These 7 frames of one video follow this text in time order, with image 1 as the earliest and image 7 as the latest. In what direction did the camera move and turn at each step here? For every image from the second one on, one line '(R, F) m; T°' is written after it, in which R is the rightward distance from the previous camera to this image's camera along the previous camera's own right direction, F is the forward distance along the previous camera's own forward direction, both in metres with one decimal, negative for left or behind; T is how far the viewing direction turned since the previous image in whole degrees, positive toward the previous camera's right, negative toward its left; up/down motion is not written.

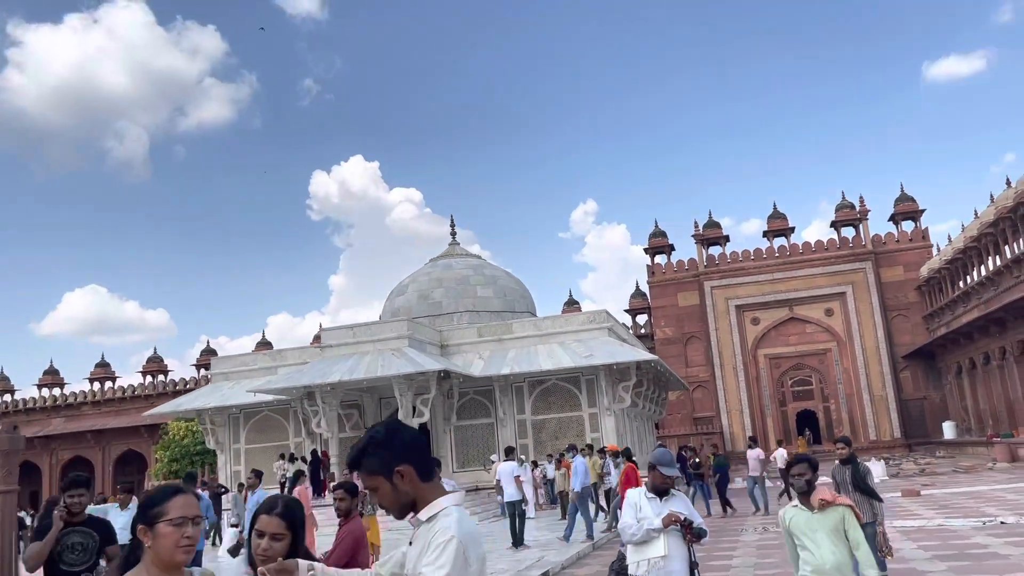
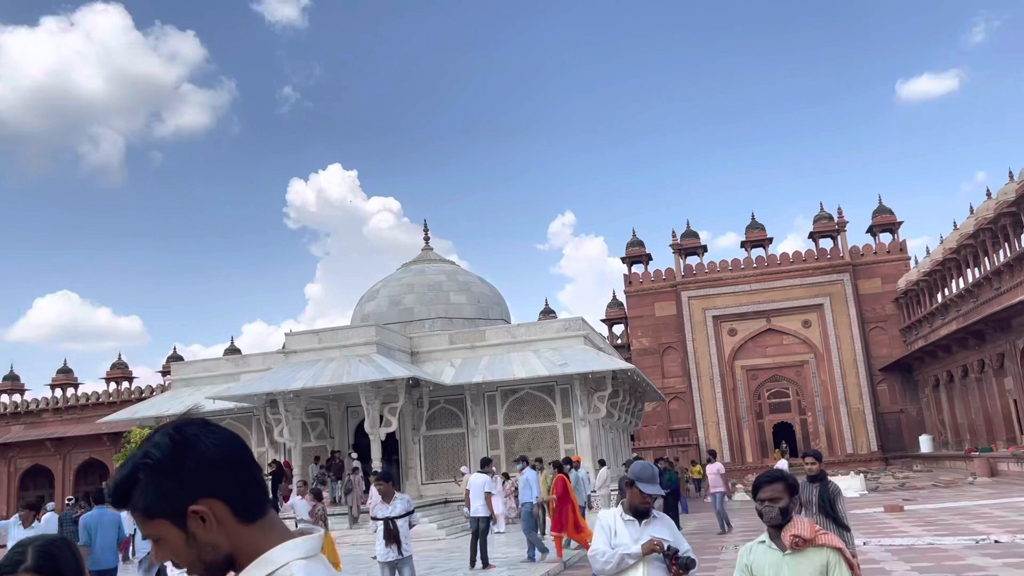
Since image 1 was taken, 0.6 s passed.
(+0.1, +0.5) m; +2°
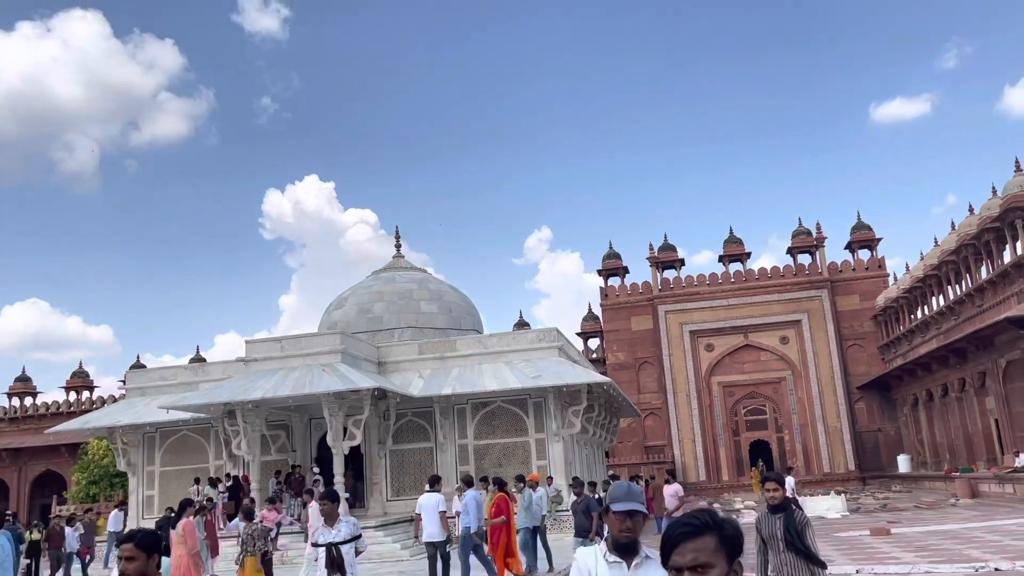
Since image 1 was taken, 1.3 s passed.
(+0.1, +0.6) m; +2°
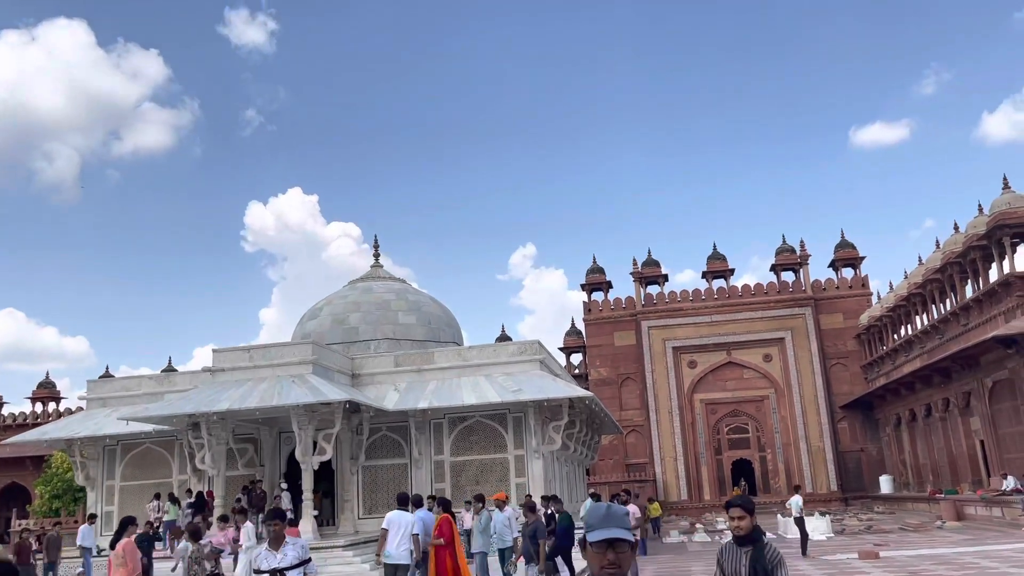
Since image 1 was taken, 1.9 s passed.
(+0.1, +0.5) m; +1°
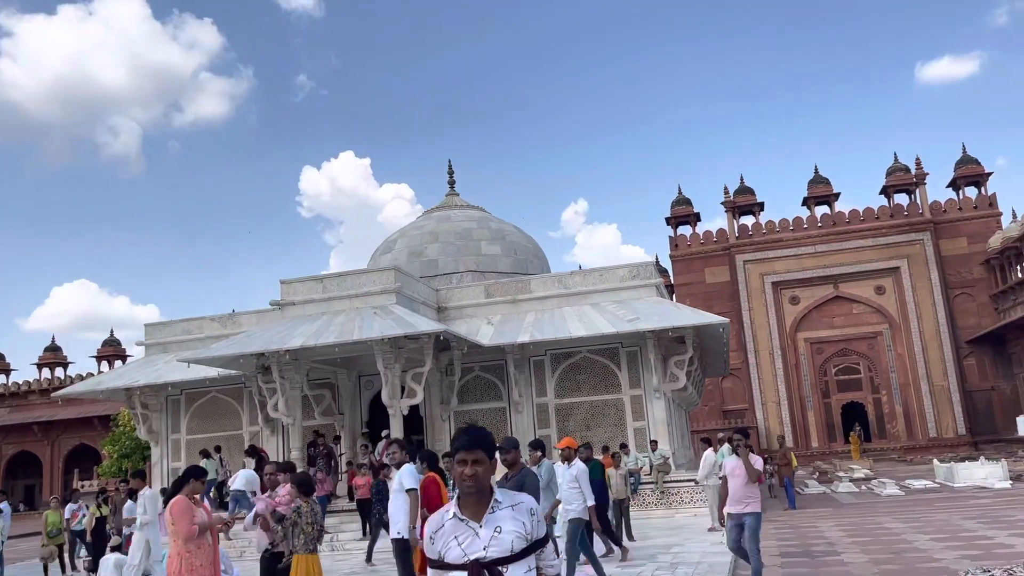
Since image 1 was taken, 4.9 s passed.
(-0.9, +2.3) m; -4°
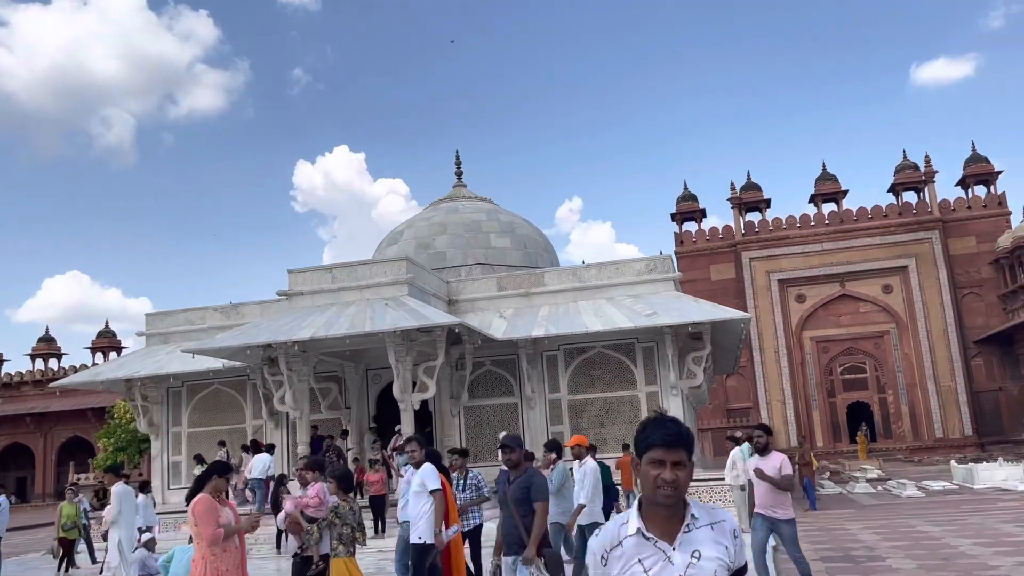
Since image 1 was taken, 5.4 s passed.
(-0.3, +0.4) m; 0°
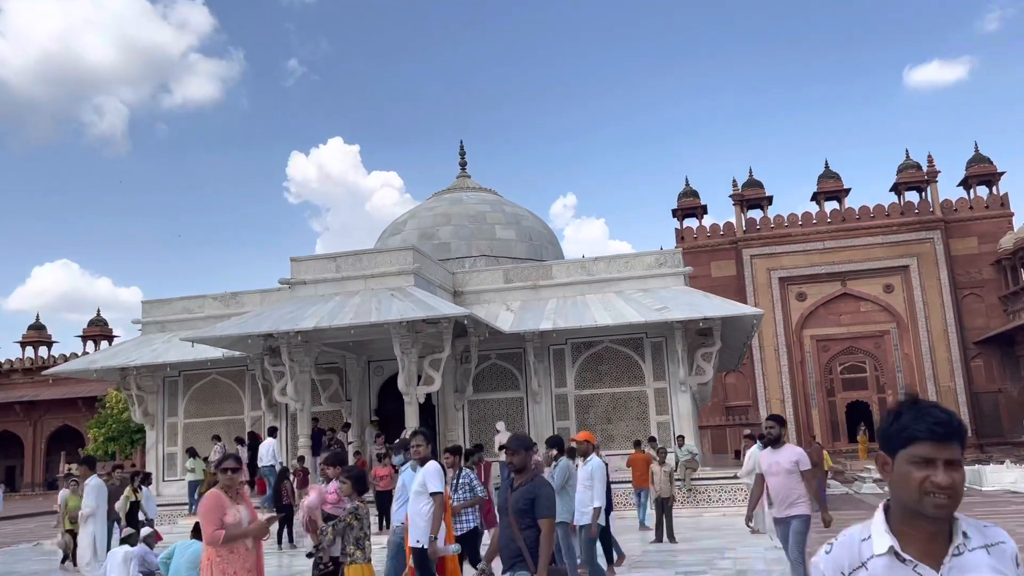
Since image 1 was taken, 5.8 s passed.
(-0.2, +0.2) m; +1°
